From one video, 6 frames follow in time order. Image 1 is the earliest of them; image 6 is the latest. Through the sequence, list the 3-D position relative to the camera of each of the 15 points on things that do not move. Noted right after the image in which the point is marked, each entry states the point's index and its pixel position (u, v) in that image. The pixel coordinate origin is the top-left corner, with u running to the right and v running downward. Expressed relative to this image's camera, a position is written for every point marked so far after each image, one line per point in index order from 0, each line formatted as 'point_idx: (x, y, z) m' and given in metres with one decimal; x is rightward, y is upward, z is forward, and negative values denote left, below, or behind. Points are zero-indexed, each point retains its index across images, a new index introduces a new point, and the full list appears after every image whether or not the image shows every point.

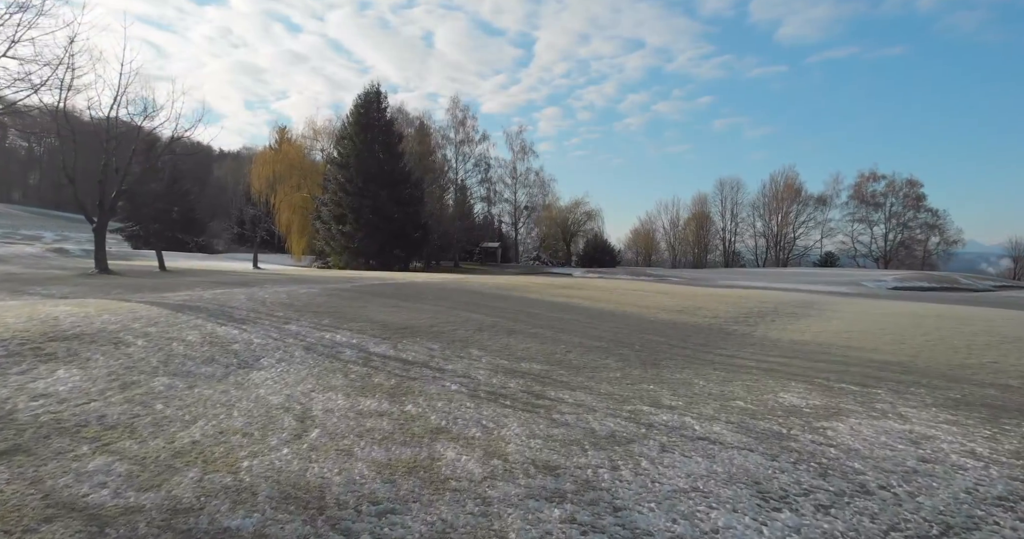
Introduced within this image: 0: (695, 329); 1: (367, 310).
0: (+2.6, -0.8, +8.1) m
1: (-2.0, -0.6, +7.7) m
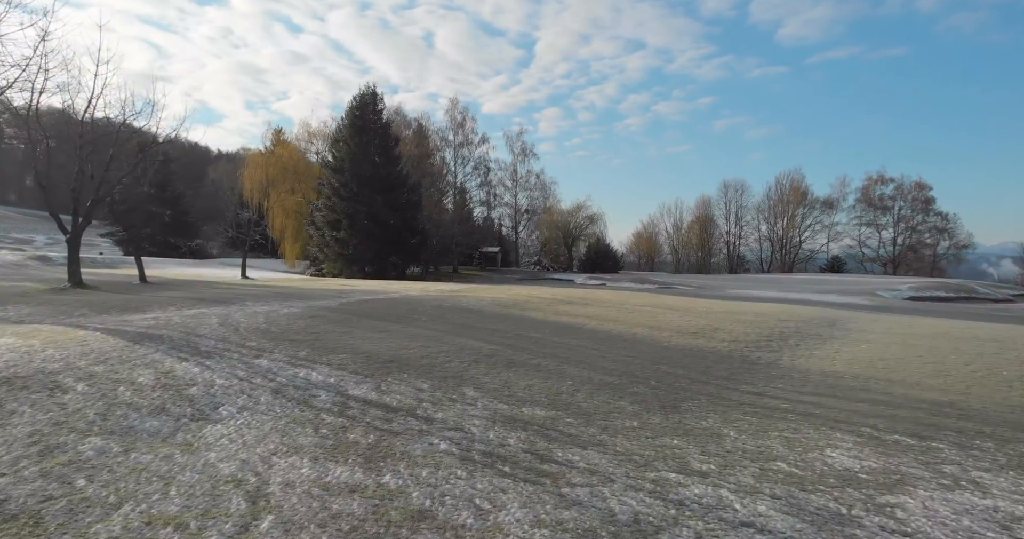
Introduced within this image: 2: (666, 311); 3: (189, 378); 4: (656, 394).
0: (+2.6, -1.1, +7.3) m
1: (-2.0, -0.8, +6.9) m
2: (+2.9, -0.8, +10.6) m
3: (-3.0, -1.0, +5.2) m
4: (+1.4, -1.2, +5.7) m
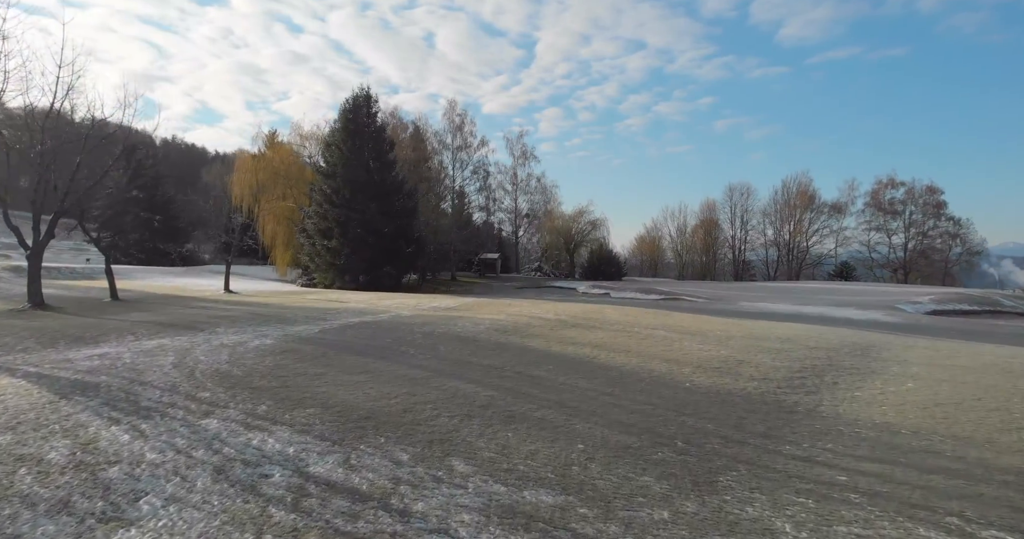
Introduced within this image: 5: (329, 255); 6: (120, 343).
0: (+2.6, -1.5, +6.3) m
1: (-2.0, -1.2, +6.0) m
2: (+2.9, -1.1, +9.7) m
3: (-3.0, -1.3, +4.2) m
4: (+1.4, -1.6, +4.7) m
5: (-6.4, +0.5, +20.0) m
6: (-5.3, -1.0, +7.7) m
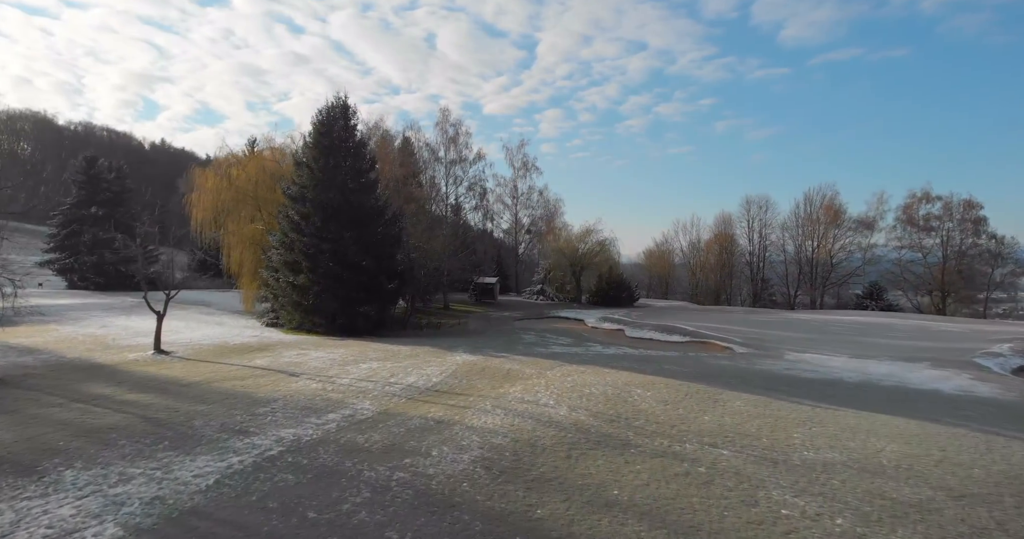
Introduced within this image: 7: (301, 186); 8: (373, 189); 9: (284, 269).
0: (+2.6, -2.7, +3.3) m
1: (-2.0, -2.4, +2.9) m
2: (+2.9, -2.3, +6.6) m
3: (-3.0, -2.5, +1.2) m
4: (+1.4, -2.8, +1.6) m
5: (-6.4, -0.7, +16.9) m
6: (-5.3, -2.2, +4.6) m
7: (-6.6, +2.6, +17.8) m
8: (-4.5, +2.7, +18.6) m
9: (-6.9, 0.0, +17.3) m
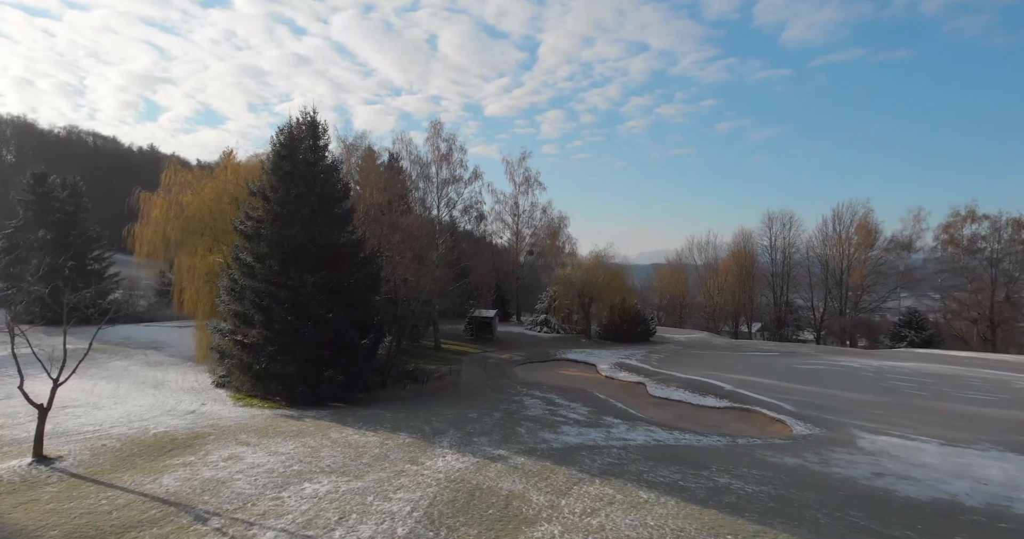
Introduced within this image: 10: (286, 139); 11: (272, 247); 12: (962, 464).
0: (+2.6, -4.0, +0.1) m
1: (-2.0, -3.7, -0.3) m
2: (+2.9, -3.6, +3.4) m
3: (-3.0, -3.8, -2.0) m
4: (+1.4, -4.1, -1.6) m
5: (-6.4, -2.0, +13.8) m
6: (-5.3, -3.5, +1.4) m
7: (-6.5, +1.3, +14.6) m
8: (-4.5, +1.3, +15.4) m
9: (-6.9, -1.3, +14.1) m
10: (-6.0, +3.5, +15.1) m
11: (-6.0, +0.6, +14.2) m
12: (+8.6, -3.7, +11.0) m
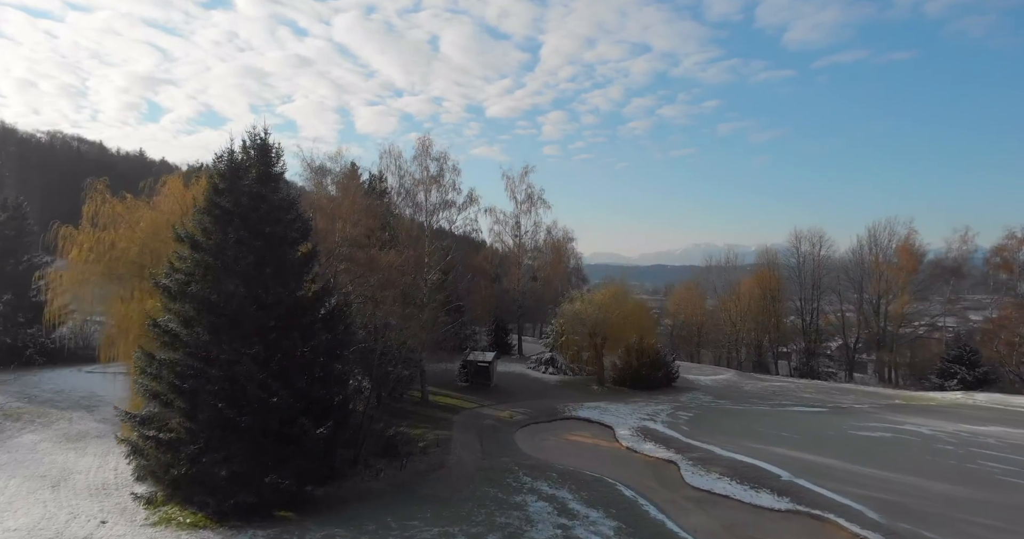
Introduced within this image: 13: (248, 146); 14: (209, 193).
0: (+2.6, -5.3, -3.3) m
1: (-2.0, -5.0, -3.6) m
2: (+2.8, -4.9, +0.1) m
3: (-3.0, -5.1, -5.3) m
4: (+1.4, -5.4, -4.9) m
5: (-6.4, -3.3, +10.5) m
6: (-5.3, -4.8, -1.9) m
7: (-6.5, 0.0, +11.3) m
8: (-4.5, 0.0, +12.2) m
9: (-6.9, -2.6, +10.8) m
10: (-6.0, +2.2, +11.8) m
11: (-6.0, -0.7, +10.9) m
12: (+8.6, -5.0, +7.7) m
13: (-5.8, +2.8, +12.3) m
14: (-6.2, +1.6, +11.7) m
